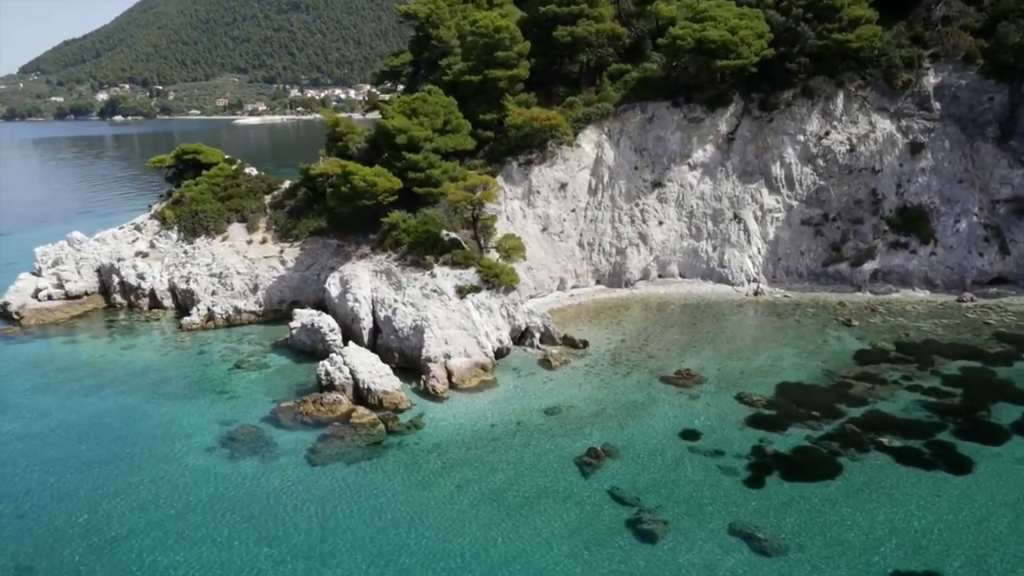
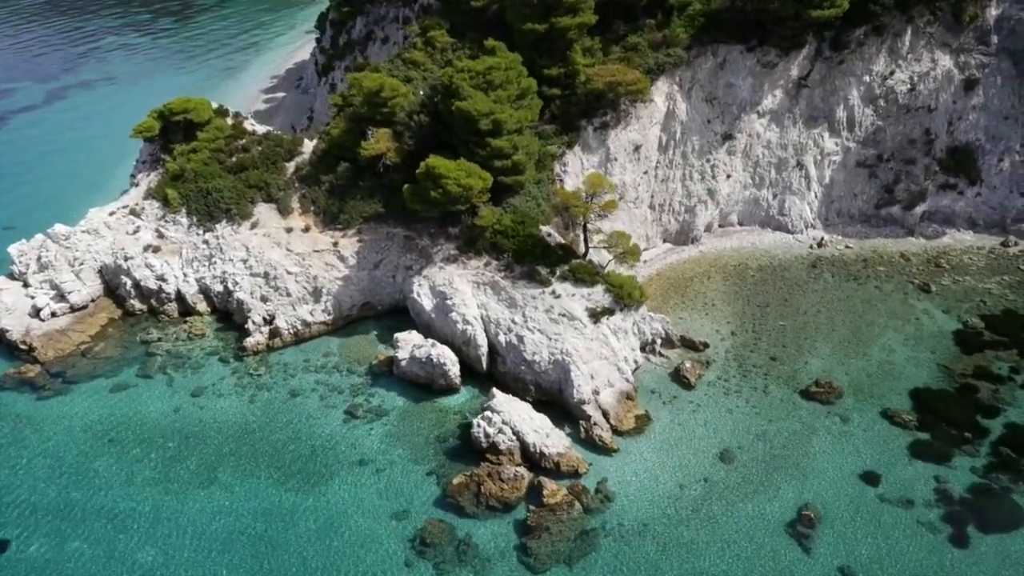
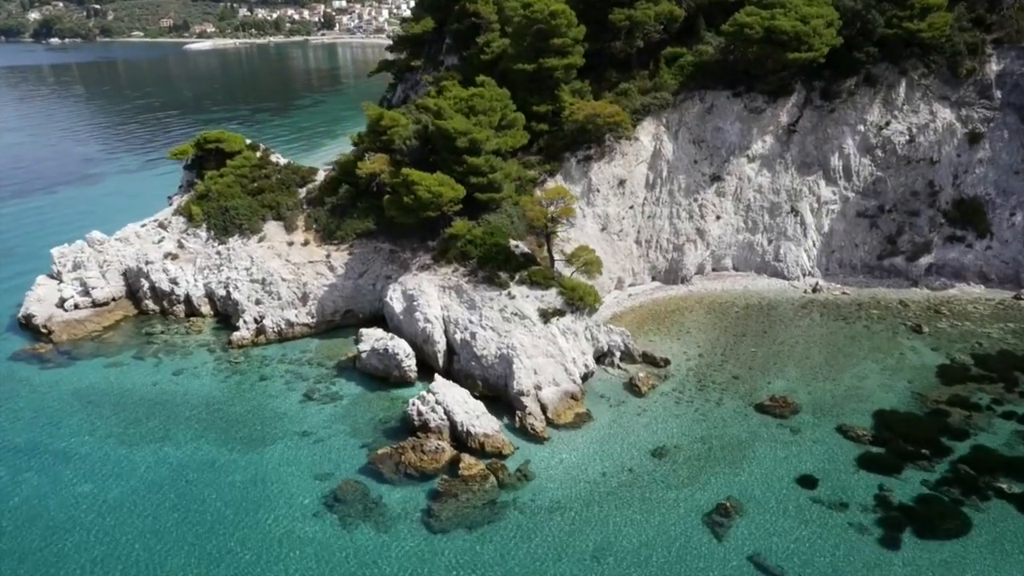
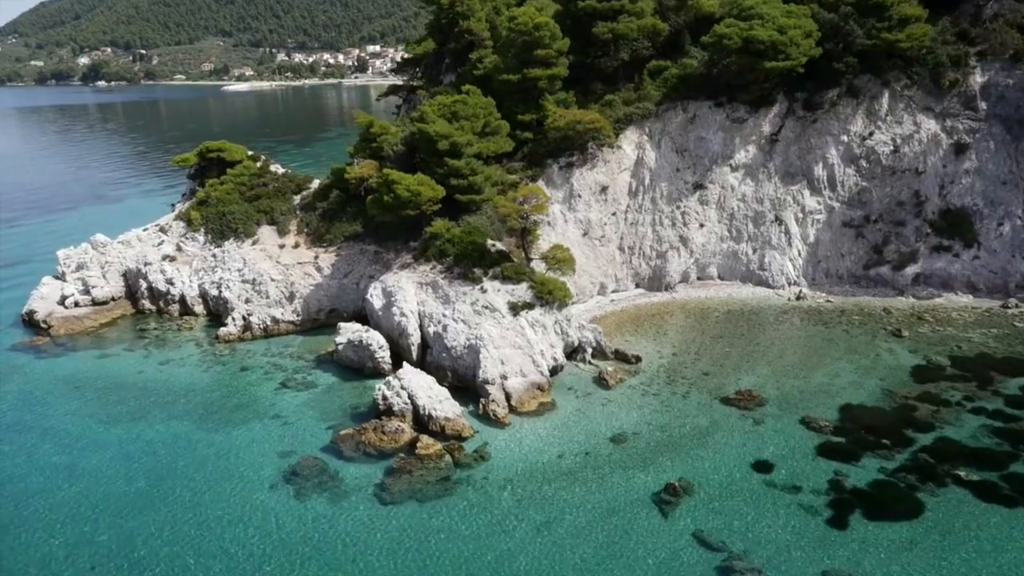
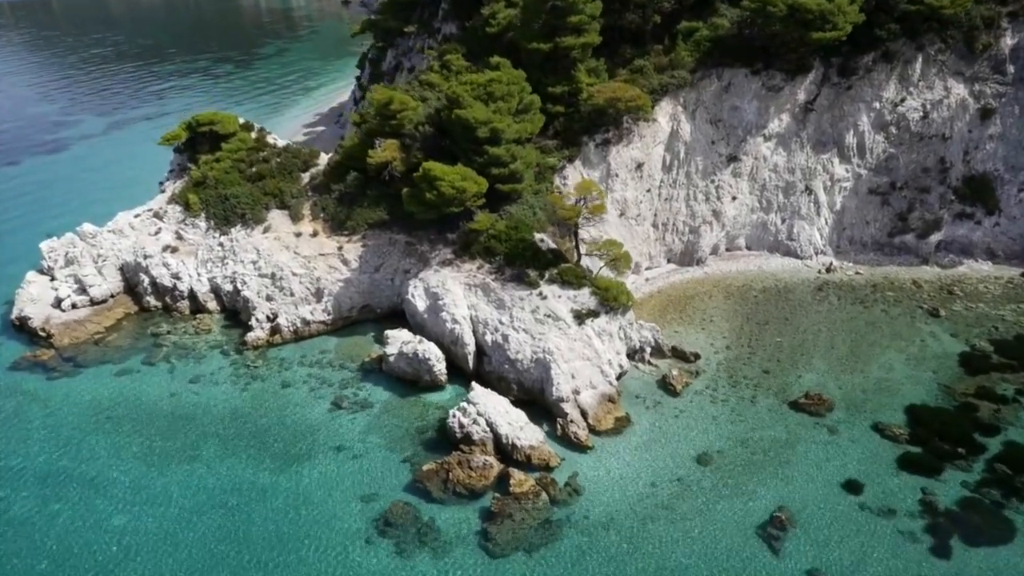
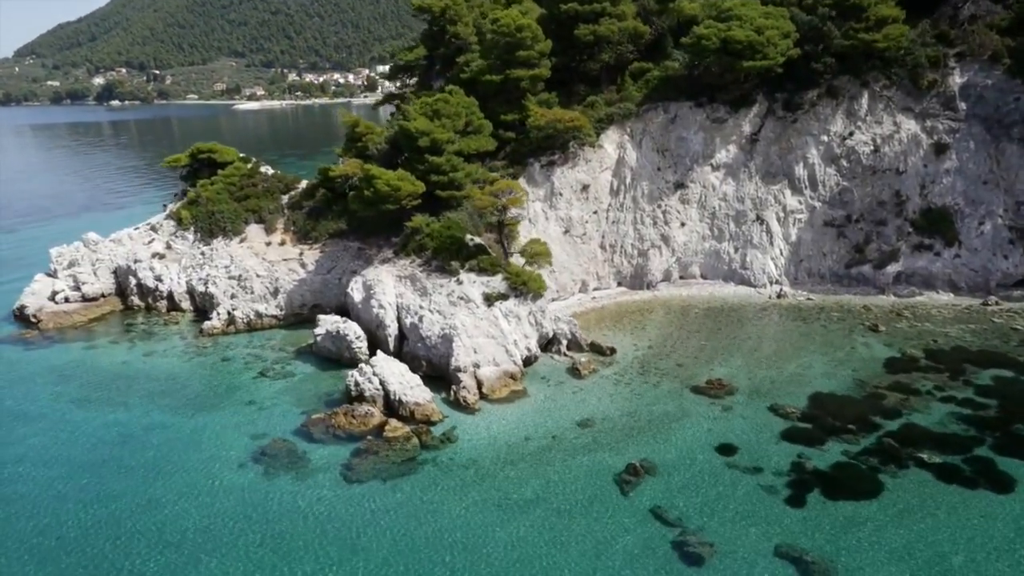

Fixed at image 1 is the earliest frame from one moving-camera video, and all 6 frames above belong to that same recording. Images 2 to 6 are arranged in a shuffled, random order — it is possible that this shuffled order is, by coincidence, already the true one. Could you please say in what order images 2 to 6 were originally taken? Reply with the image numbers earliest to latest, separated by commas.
6, 4, 3, 5, 2
